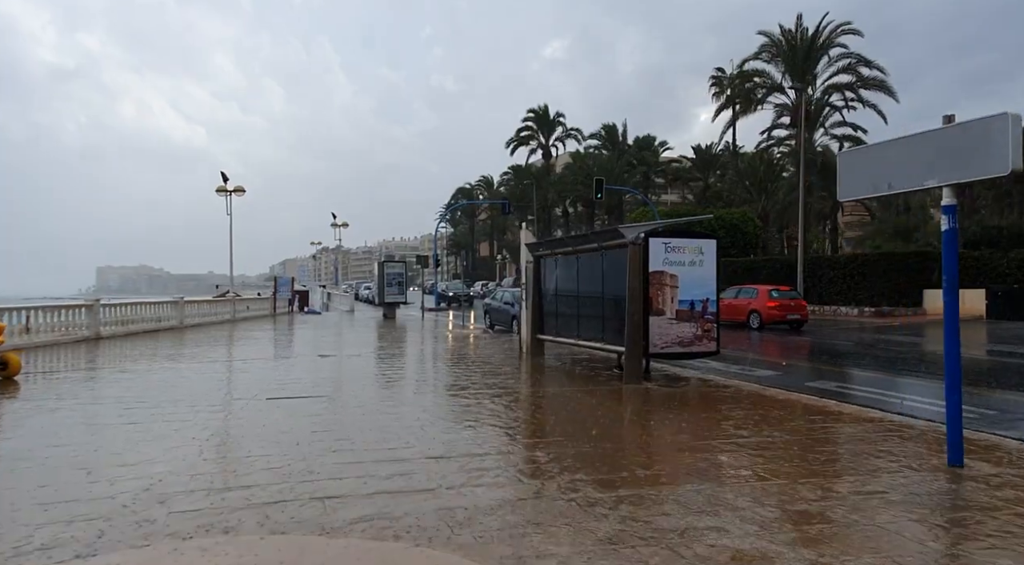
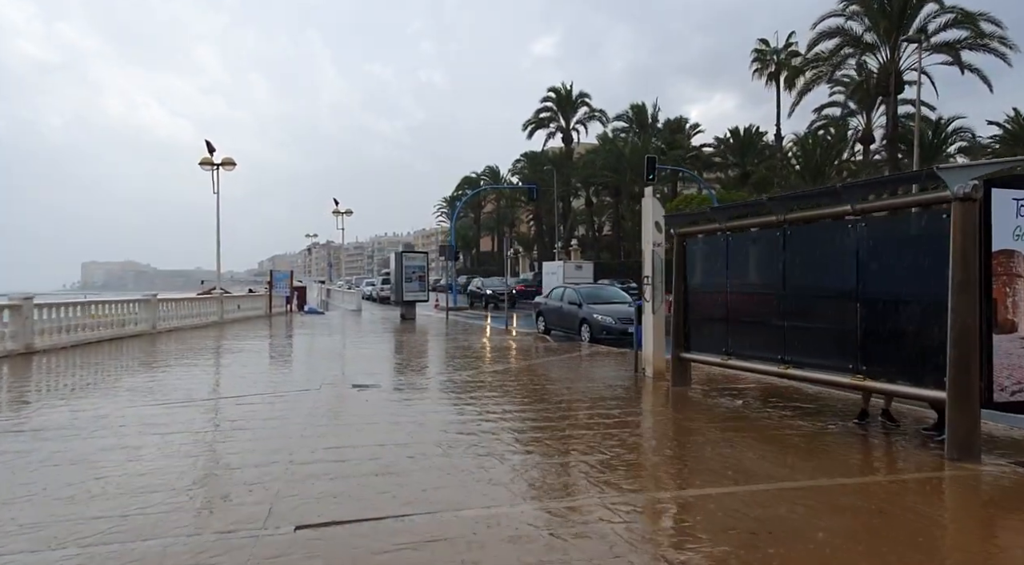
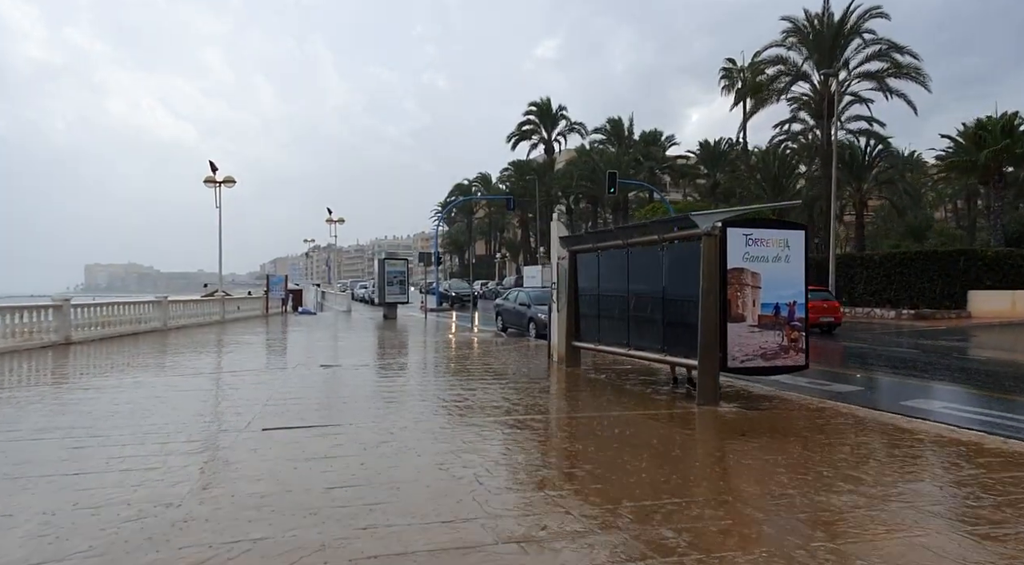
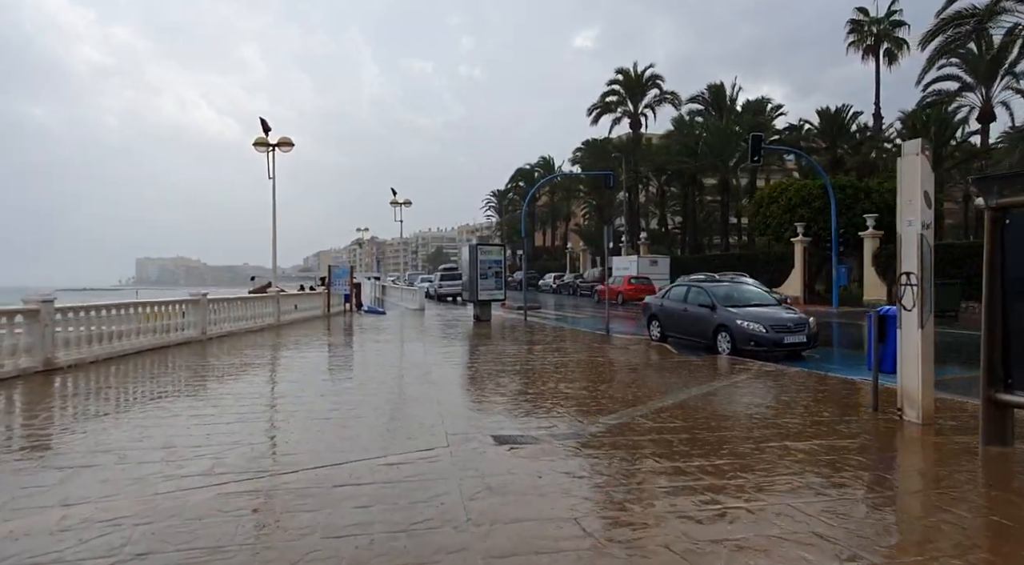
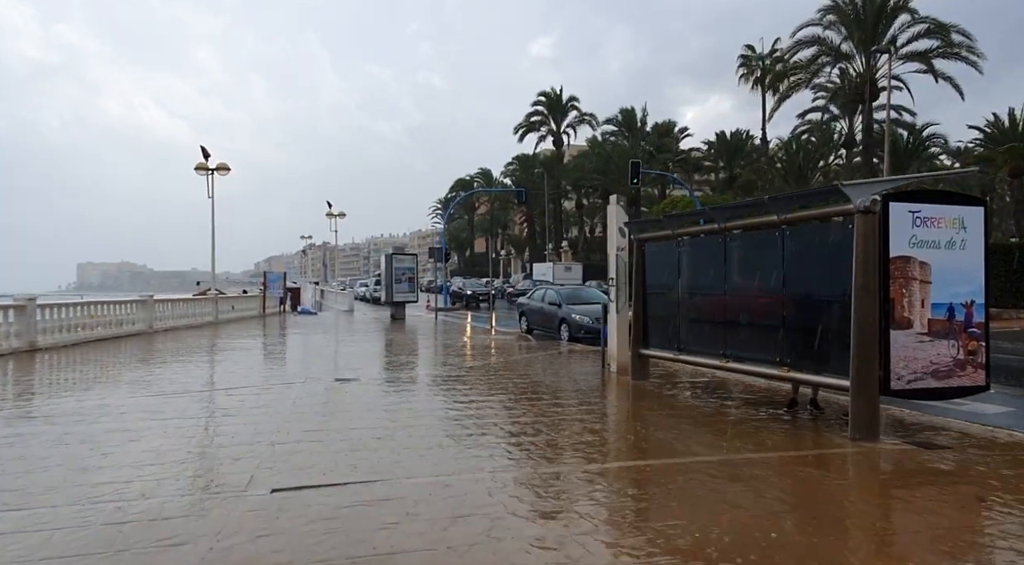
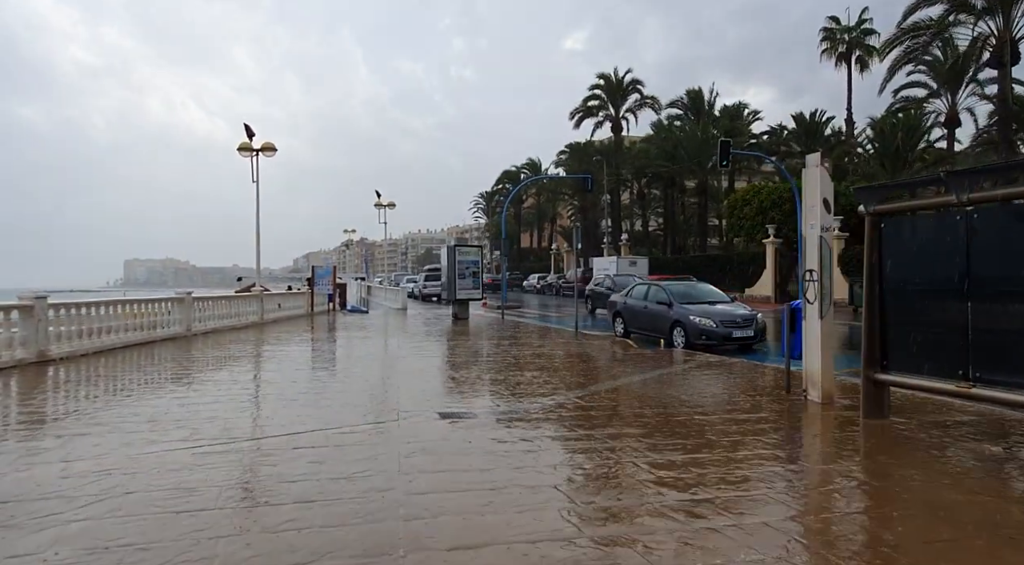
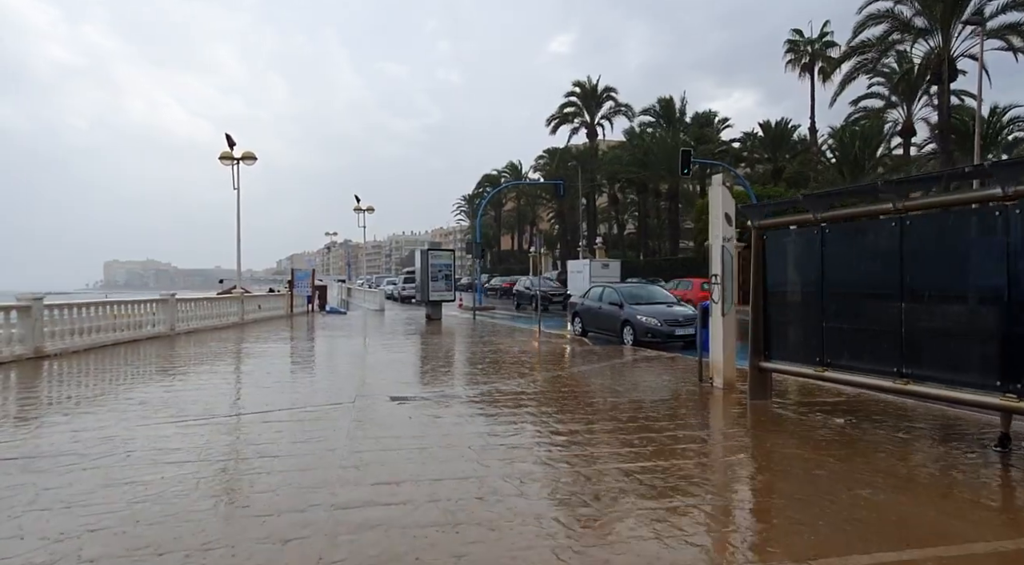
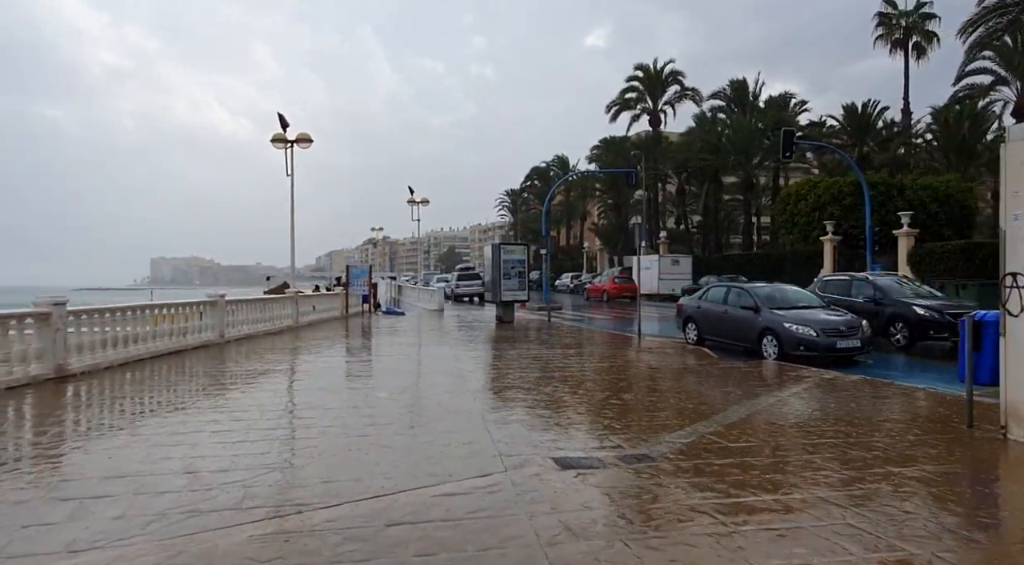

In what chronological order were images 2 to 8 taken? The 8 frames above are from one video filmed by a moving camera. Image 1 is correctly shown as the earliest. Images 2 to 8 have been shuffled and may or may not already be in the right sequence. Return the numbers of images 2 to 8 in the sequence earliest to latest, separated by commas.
3, 5, 2, 7, 6, 4, 8
